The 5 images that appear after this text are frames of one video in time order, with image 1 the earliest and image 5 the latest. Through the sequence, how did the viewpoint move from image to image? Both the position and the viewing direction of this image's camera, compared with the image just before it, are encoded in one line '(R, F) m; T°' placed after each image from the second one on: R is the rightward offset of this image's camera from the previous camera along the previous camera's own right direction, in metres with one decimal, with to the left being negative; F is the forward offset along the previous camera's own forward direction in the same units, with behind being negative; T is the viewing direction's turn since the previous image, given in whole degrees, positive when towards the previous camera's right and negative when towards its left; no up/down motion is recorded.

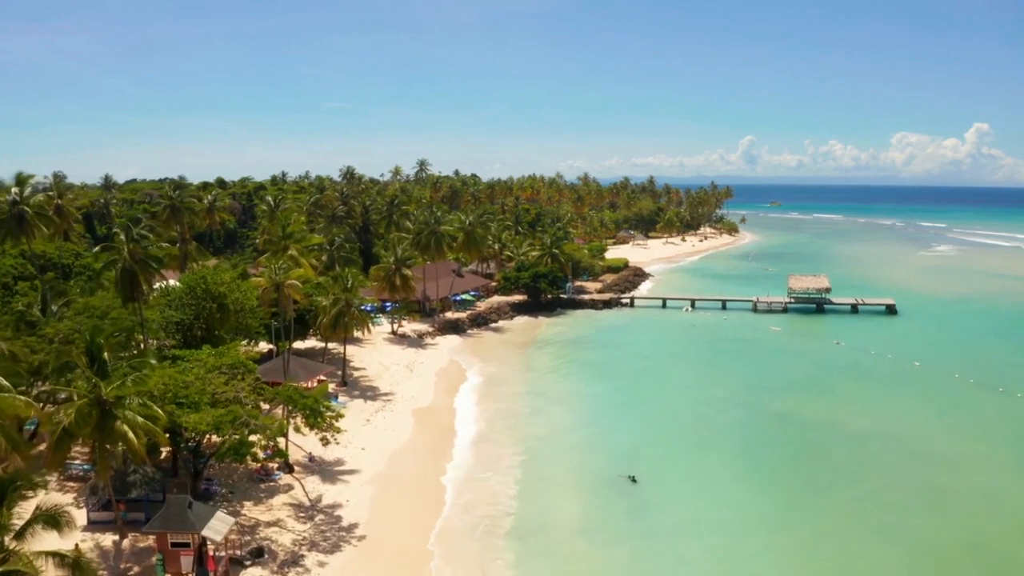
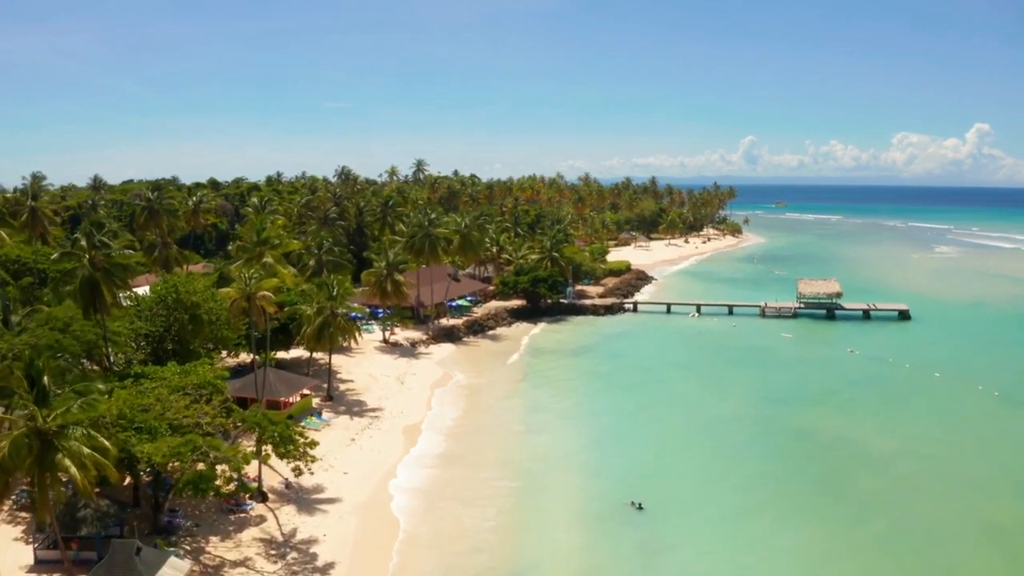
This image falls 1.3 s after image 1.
(+0.2, +2.3) m; 0°
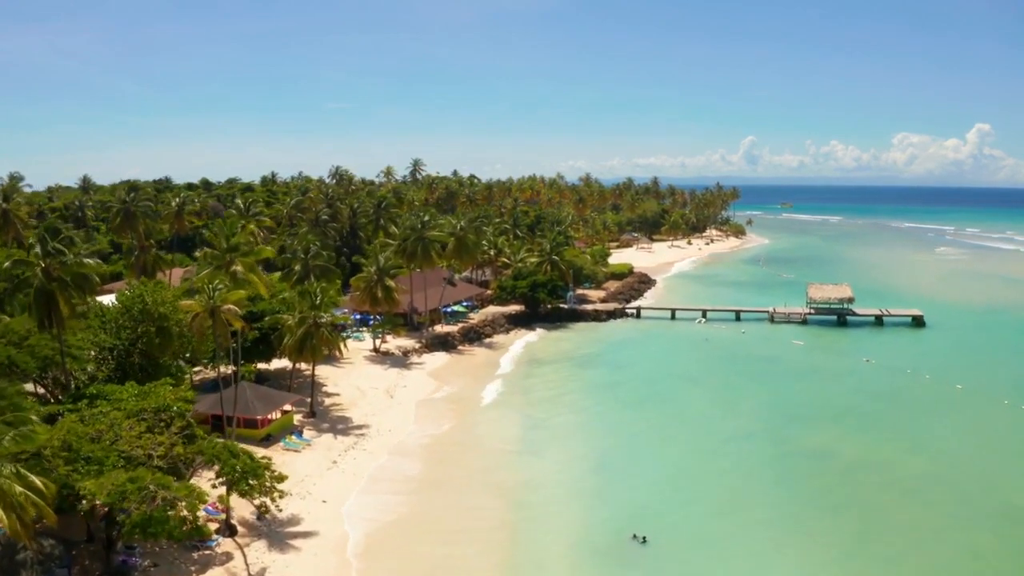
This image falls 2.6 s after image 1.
(+0.2, +2.3) m; 0°
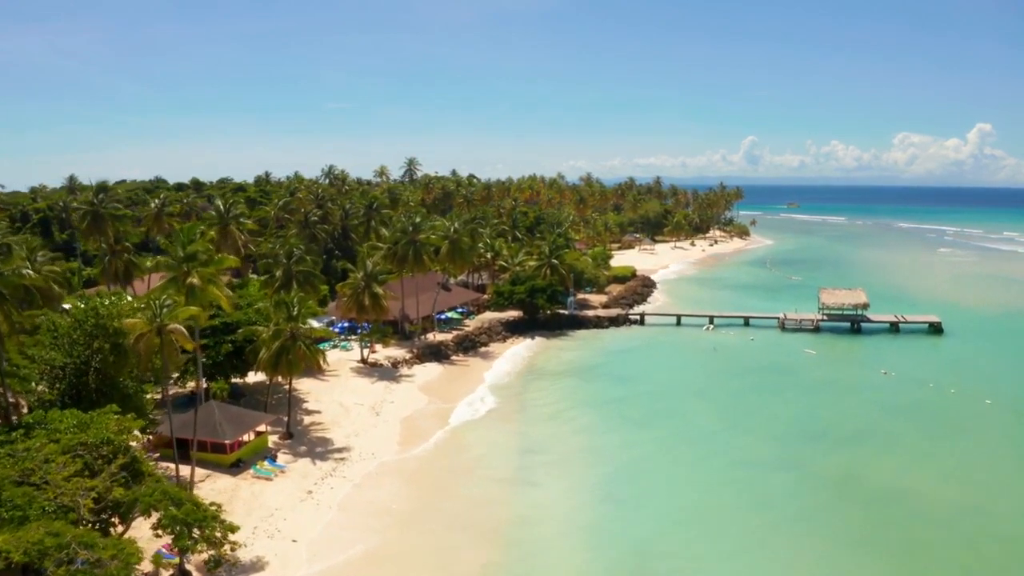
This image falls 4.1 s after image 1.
(+0.2, +2.6) m; 0°
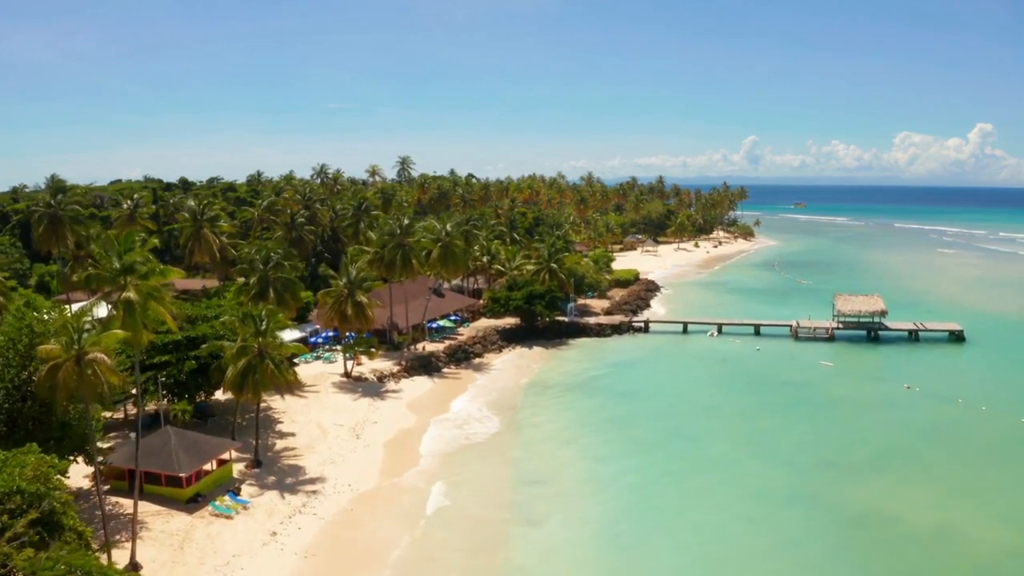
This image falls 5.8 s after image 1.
(+0.3, +2.9) m; 0°
